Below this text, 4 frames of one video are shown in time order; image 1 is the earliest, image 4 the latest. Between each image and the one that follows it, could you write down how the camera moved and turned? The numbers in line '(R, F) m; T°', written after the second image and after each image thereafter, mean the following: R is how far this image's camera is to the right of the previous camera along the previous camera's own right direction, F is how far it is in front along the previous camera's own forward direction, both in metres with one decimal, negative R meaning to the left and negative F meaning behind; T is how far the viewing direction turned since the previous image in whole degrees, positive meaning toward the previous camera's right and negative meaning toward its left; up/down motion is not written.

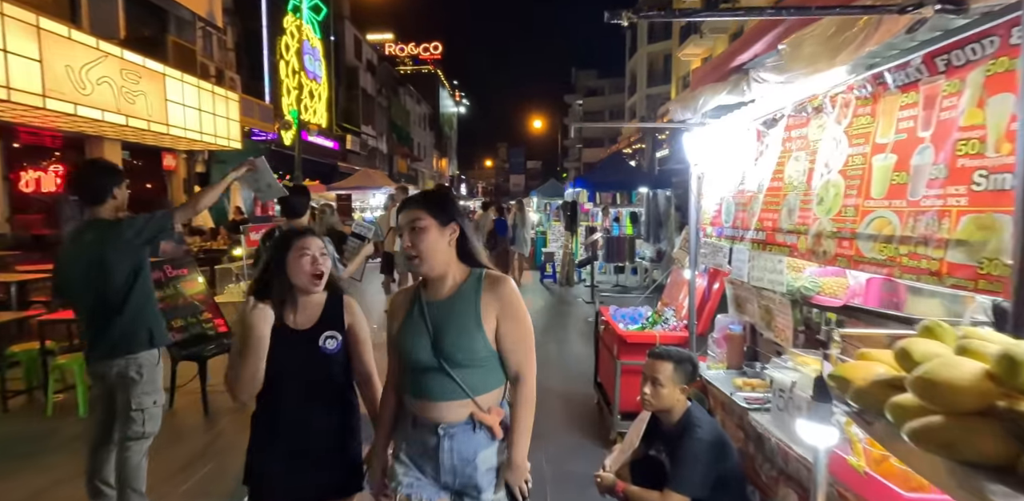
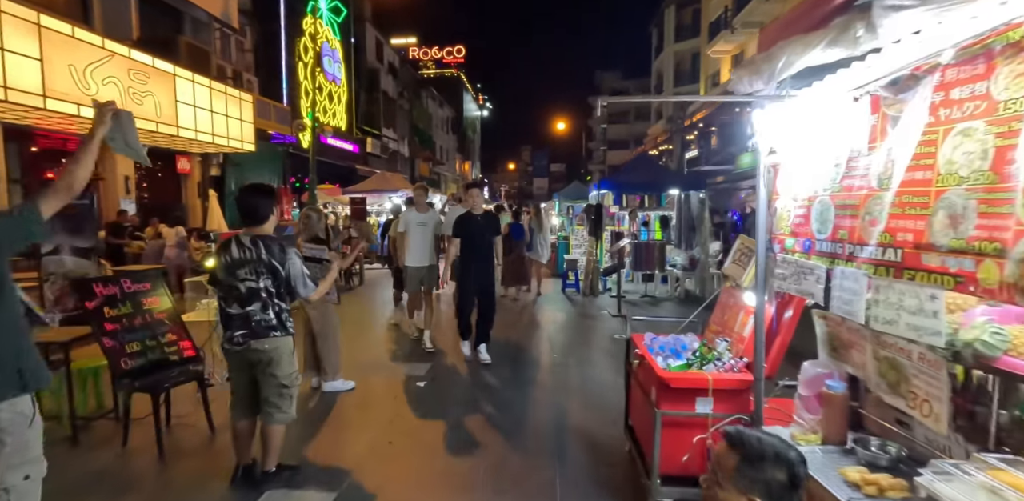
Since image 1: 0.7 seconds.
(+0.1, +0.8) m; -2°
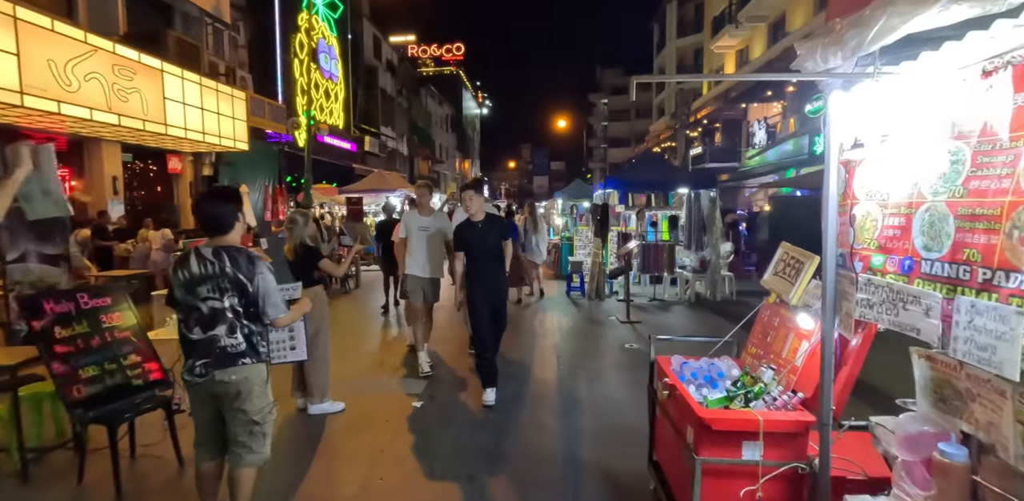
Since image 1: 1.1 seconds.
(0.0, +0.5) m; 0°
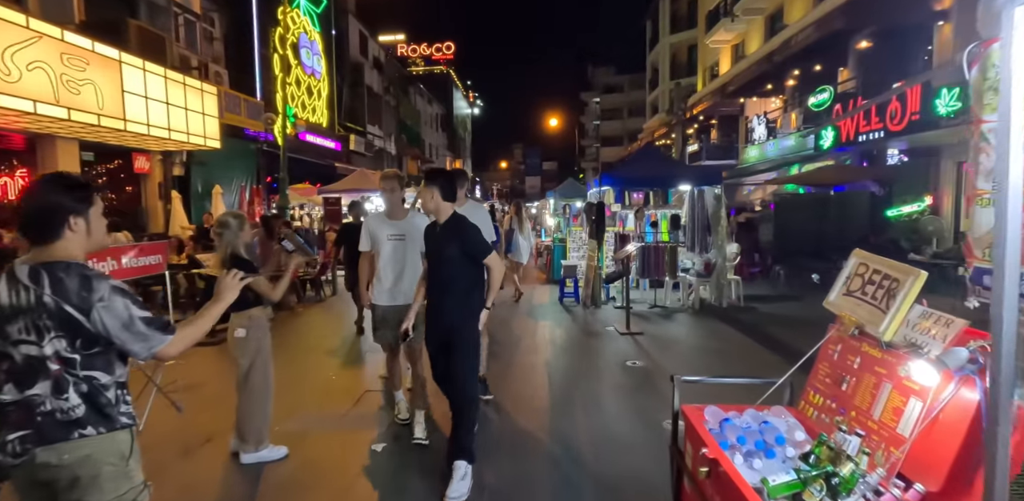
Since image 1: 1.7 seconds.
(+0.1, +0.9) m; +1°
